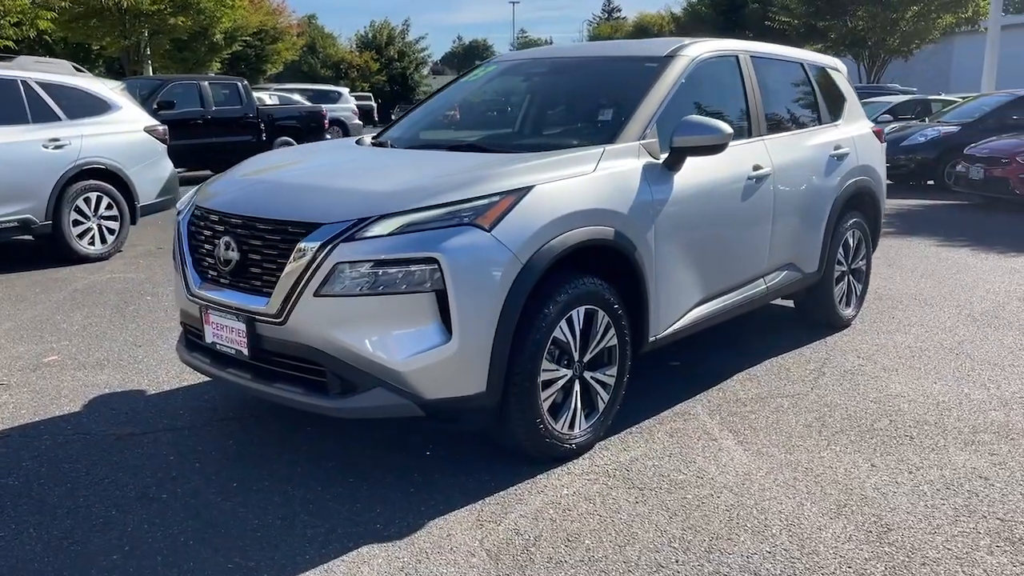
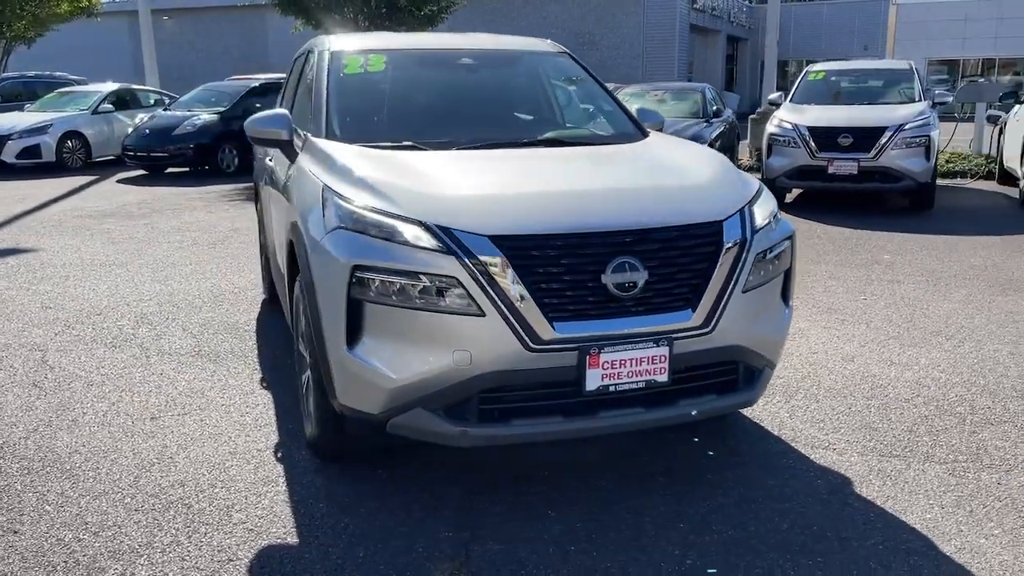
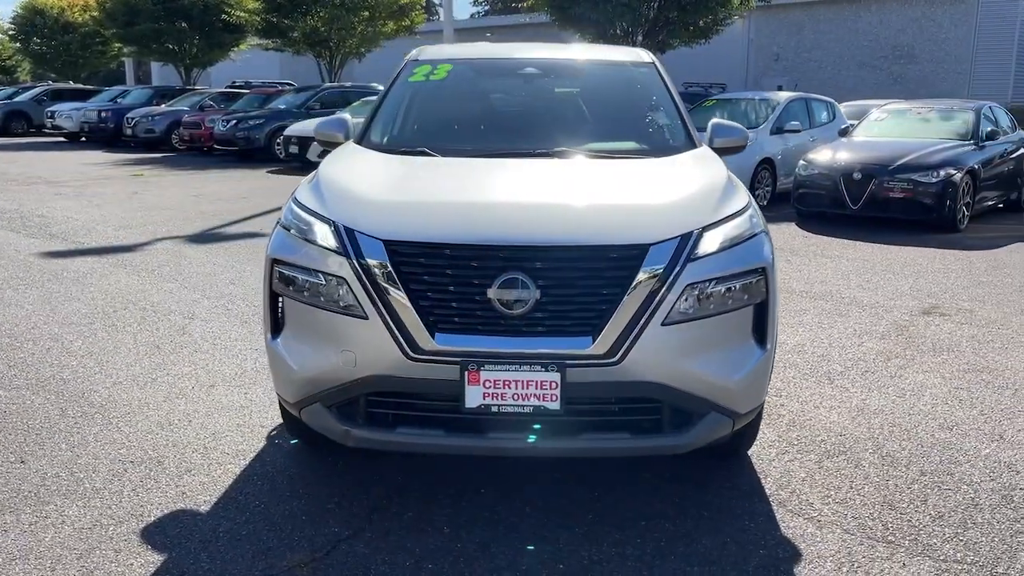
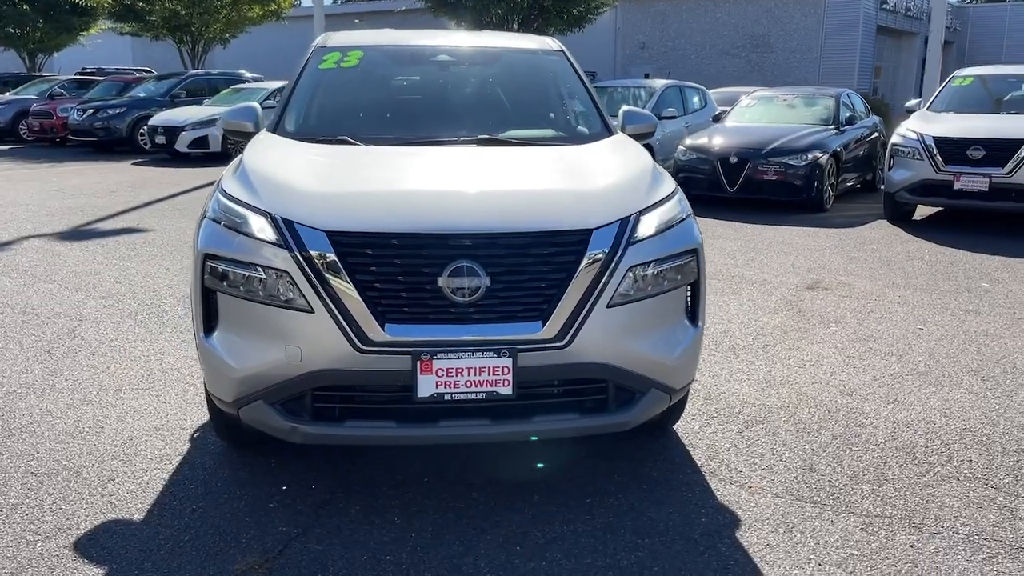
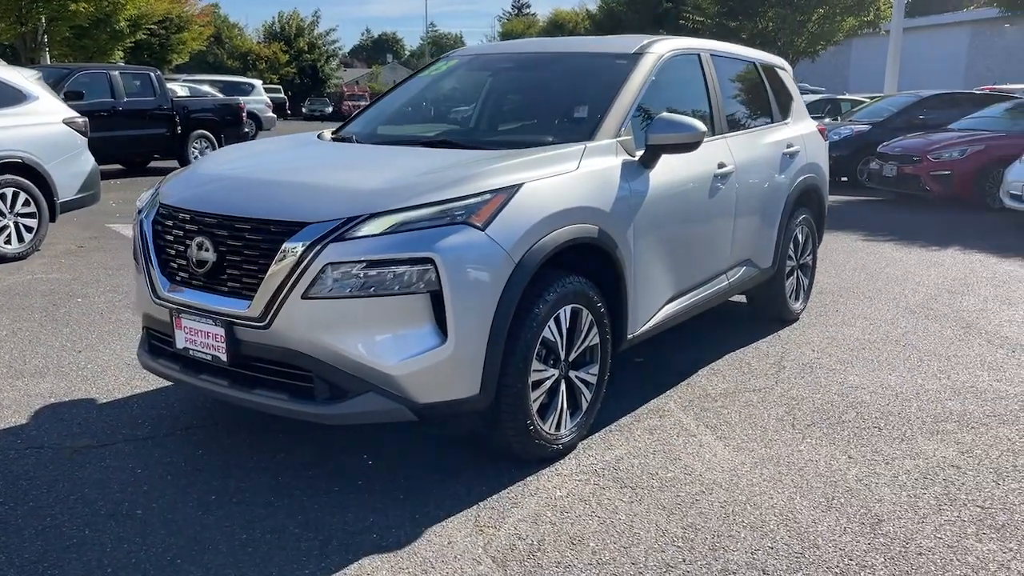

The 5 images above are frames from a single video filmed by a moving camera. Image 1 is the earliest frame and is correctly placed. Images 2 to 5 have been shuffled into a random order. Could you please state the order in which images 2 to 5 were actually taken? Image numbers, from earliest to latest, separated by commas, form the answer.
5, 3, 4, 2
